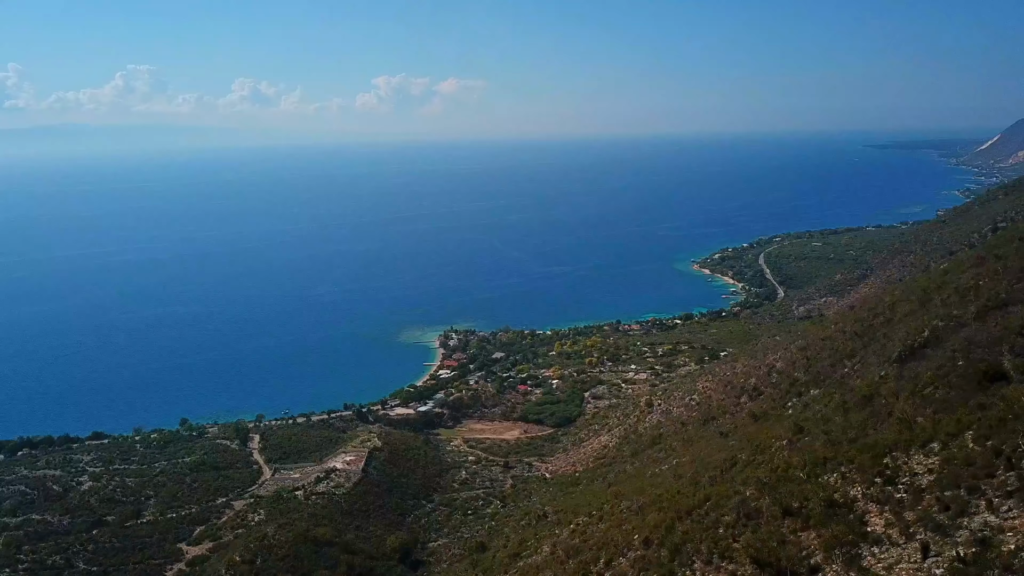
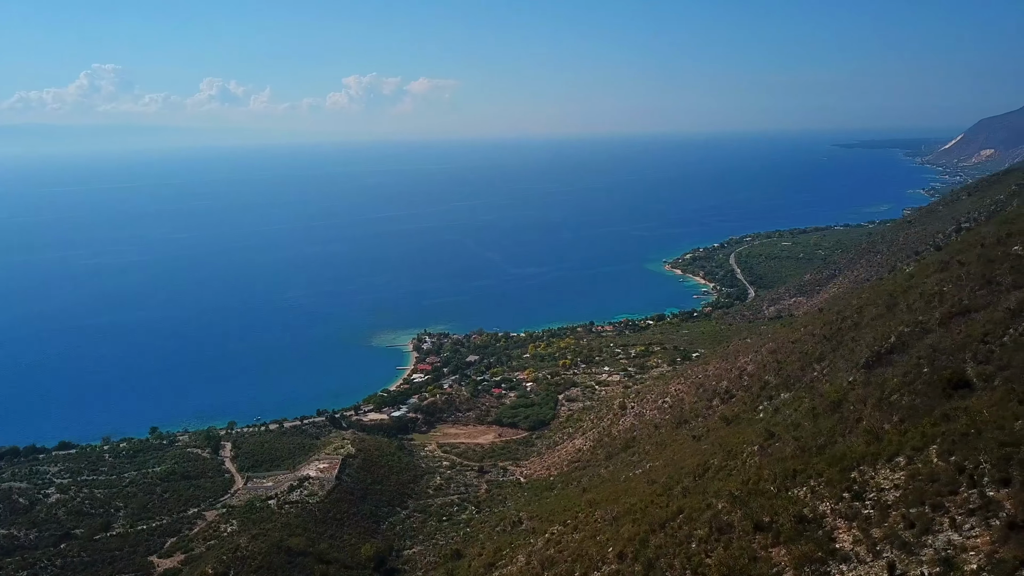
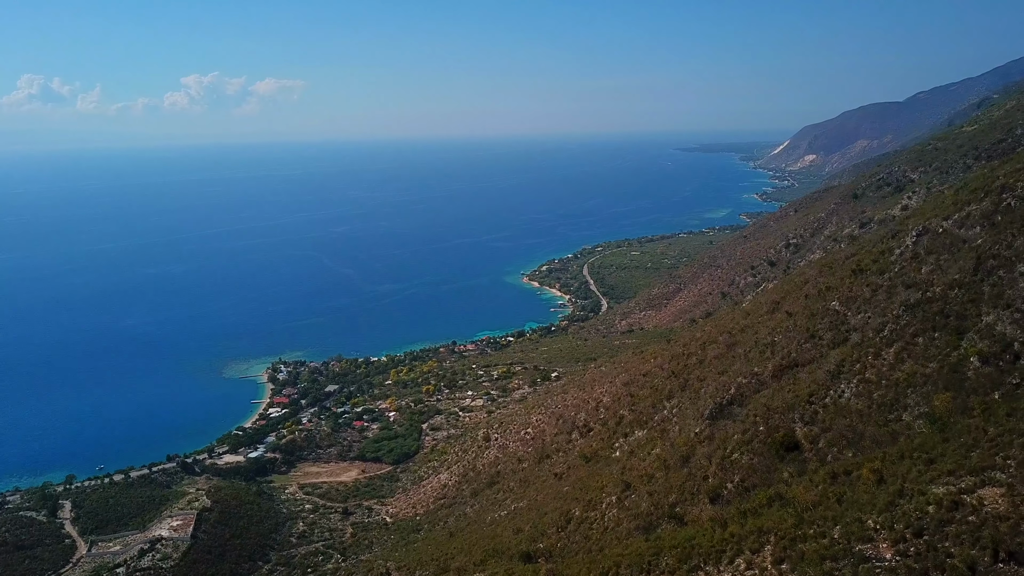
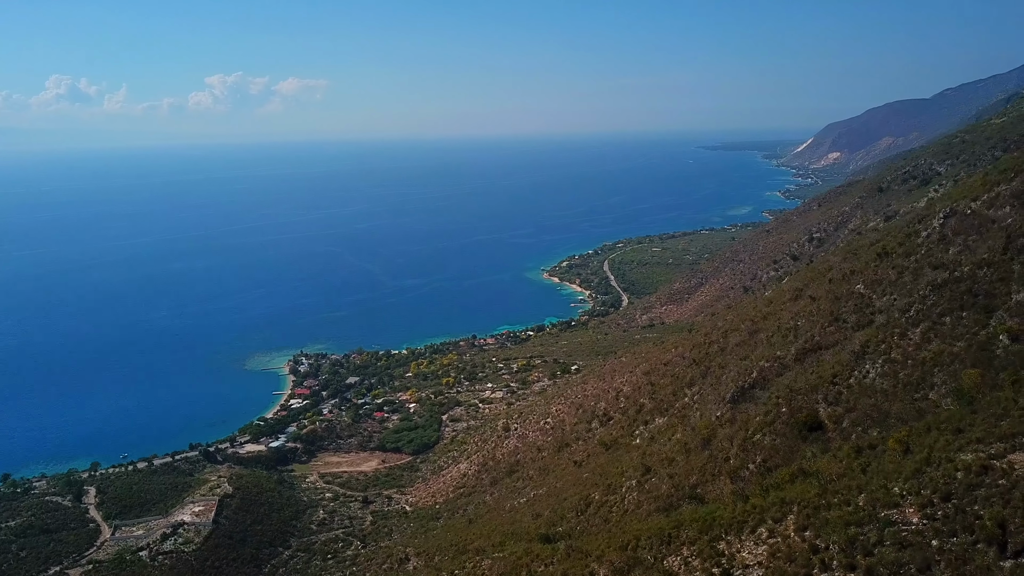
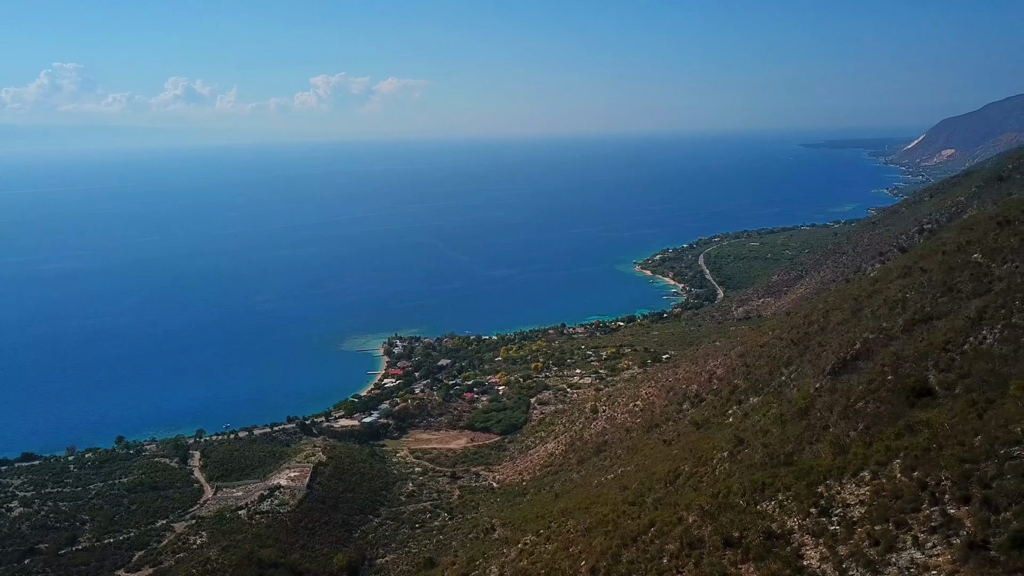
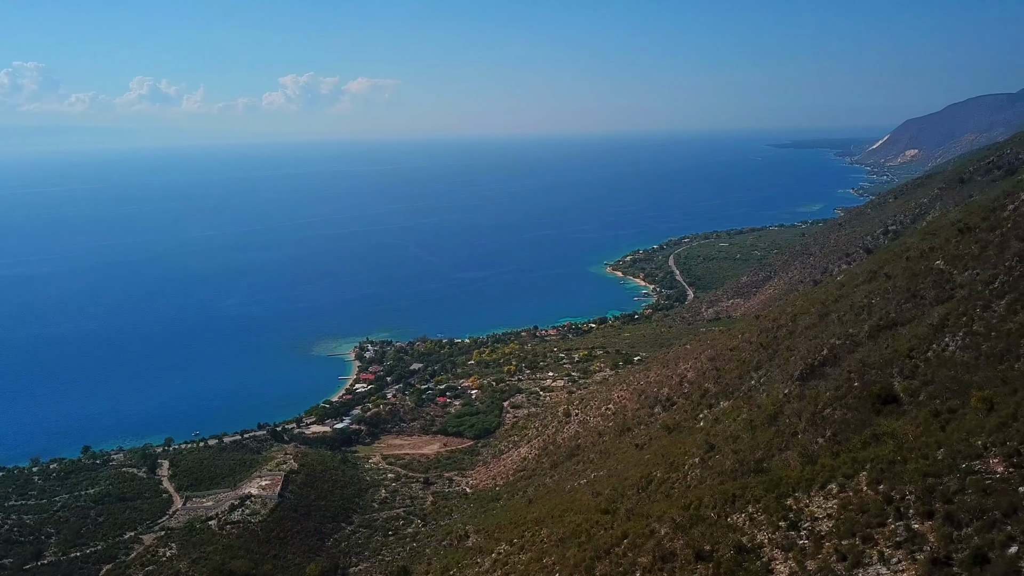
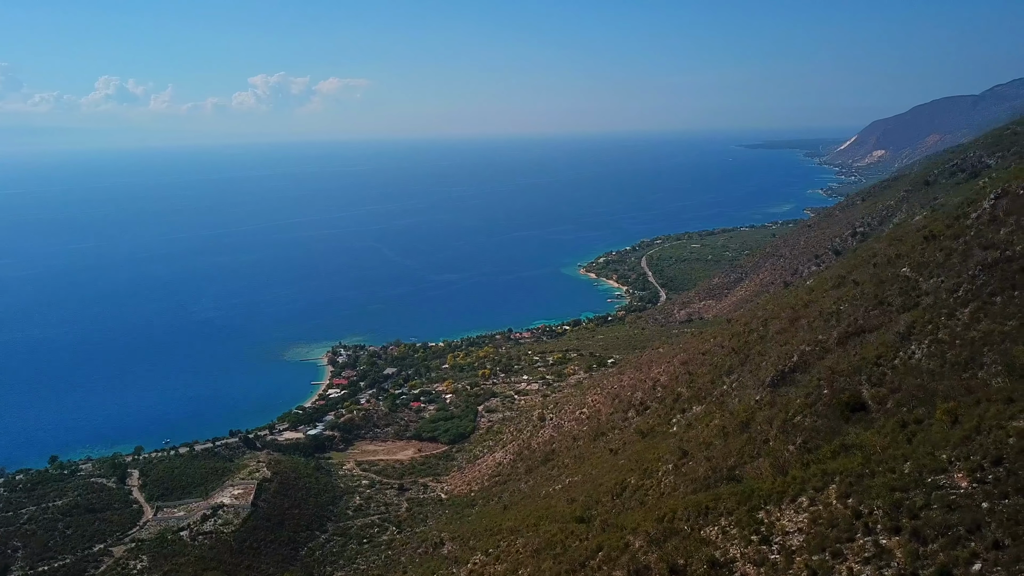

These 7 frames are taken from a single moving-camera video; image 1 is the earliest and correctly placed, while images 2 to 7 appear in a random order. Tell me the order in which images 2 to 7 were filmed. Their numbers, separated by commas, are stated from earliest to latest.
2, 5, 6, 7, 4, 3
